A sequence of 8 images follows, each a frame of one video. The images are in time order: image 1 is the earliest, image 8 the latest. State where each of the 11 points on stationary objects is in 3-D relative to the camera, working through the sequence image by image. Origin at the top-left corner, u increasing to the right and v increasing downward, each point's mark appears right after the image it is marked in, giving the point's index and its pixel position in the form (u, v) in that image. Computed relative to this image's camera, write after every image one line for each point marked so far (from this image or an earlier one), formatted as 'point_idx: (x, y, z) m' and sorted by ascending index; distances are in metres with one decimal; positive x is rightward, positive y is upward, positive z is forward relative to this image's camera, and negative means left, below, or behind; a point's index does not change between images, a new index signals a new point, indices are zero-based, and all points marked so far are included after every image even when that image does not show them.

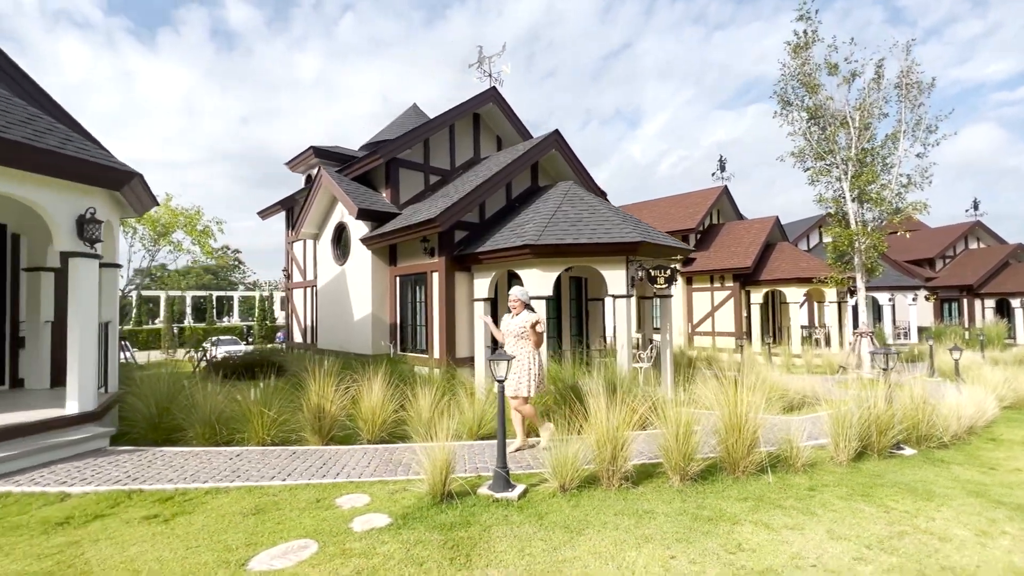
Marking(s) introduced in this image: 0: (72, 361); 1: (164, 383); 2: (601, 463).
0: (-5.6, -0.9, +6.0) m
1: (-5.2, -1.4, +7.0) m
2: (+0.9, -1.7, +4.6) m
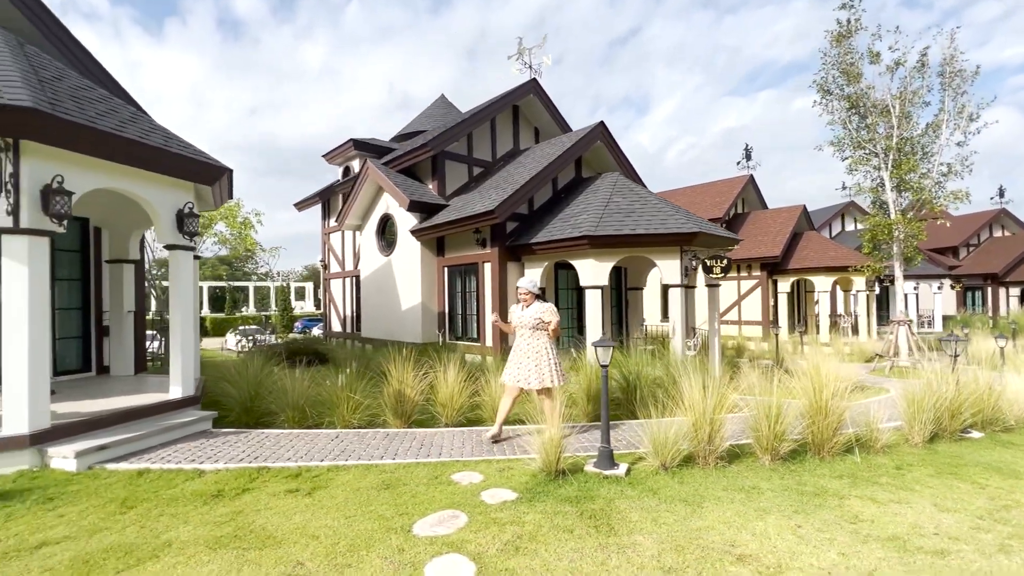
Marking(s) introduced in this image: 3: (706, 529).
0: (-4.5, -0.8, +6.3) m
1: (-4.1, -1.3, +7.4) m
2: (+1.9, -1.6, +4.9) m
3: (+1.5, -1.8, +3.5) m
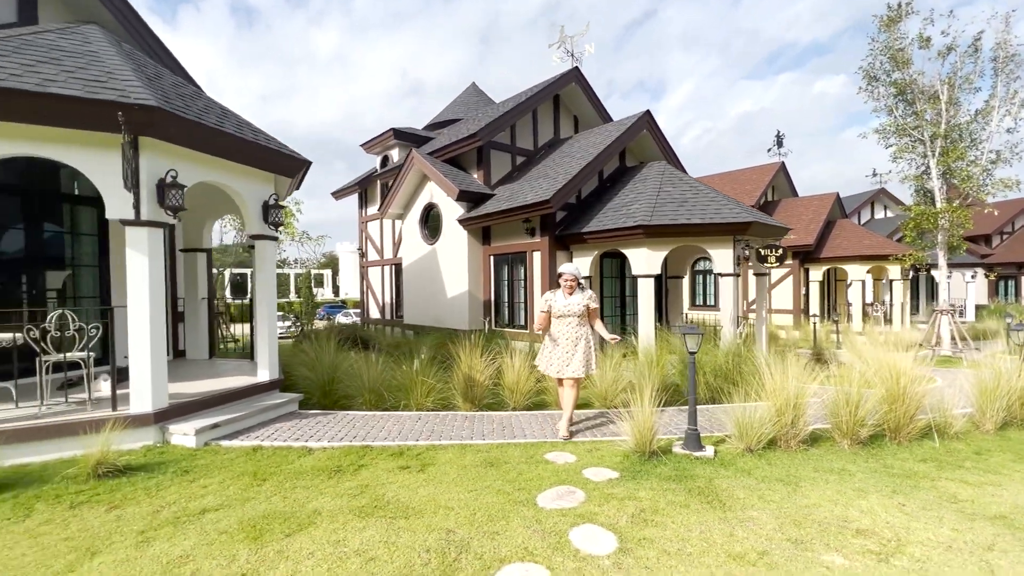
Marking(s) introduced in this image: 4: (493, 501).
0: (-3.5, -0.7, +6.6) m
1: (-3.1, -1.1, +7.7) m
2: (+2.9, -1.5, +5.1) m
3: (+2.4, -1.7, +3.7) m
4: (-0.2, -1.7, +3.8) m
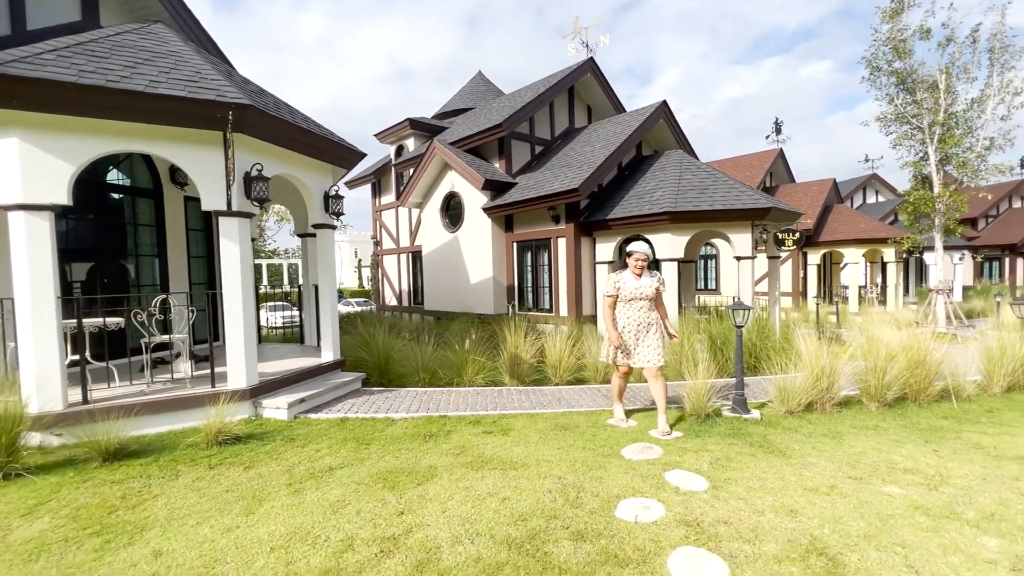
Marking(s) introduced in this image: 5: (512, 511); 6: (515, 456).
0: (-2.8, -0.5, +7.1) m
1: (-2.3, -0.9, +8.1) m
2: (+3.6, -1.2, +5.7) m
3: (+3.2, -1.5, +4.3) m
4: (+0.6, -1.5, +4.3) m
5: (0.0, -1.5, +3.3) m
6: (0.0, -1.6, +4.4) m
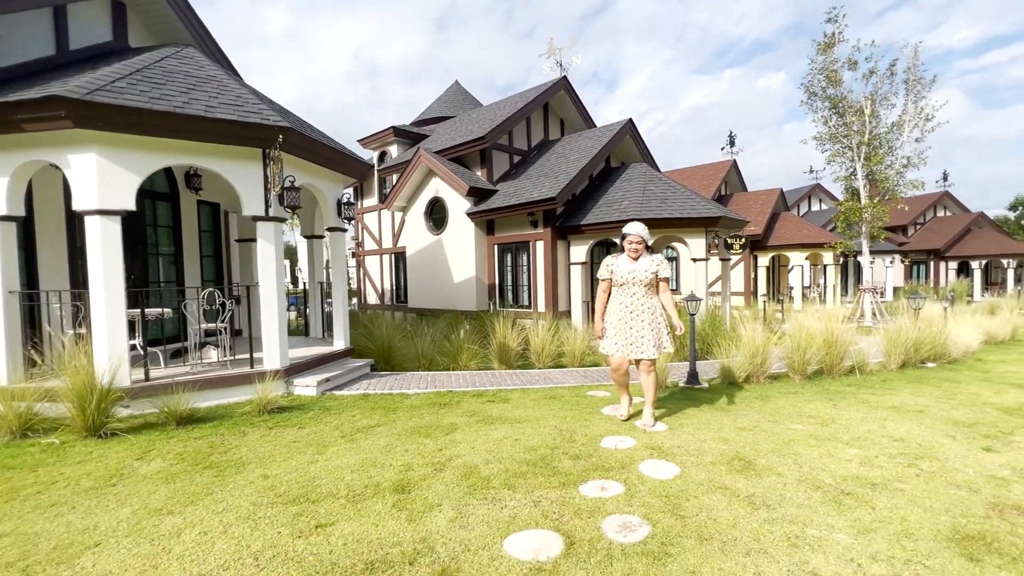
0: (-2.9, -0.4, +8.0) m
1: (-2.6, -0.8, +9.1) m
2: (+3.6, -1.2, +7.0) m
3: (+3.2, -1.4, +5.6) m
4: (+0.7, -1.5, +5.5) m
5: (+0.1, -1.5, +4.4) m
6: (+0.1, -1.5, +5.5) m
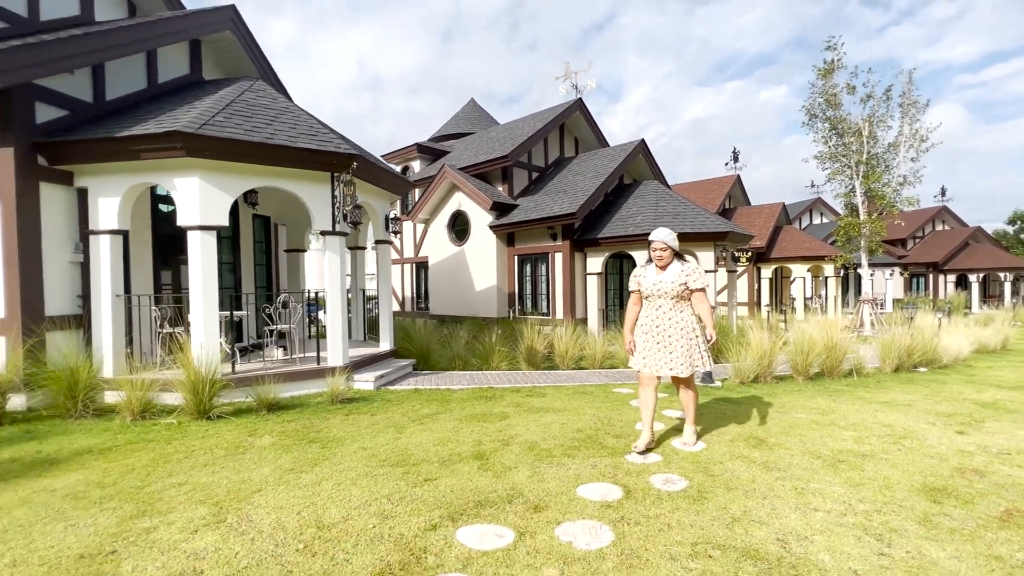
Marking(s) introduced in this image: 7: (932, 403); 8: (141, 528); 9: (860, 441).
0: (-2.4, -0.5, +8.8) m
1: (-2.0, -0.9, +9.9) m
2: (+4.1, -1.3, +7.9) m
3: (+3.8, -1.5, +6.5) m
4: (+1.2, -1.6, +6.3) m
5: (+0.7, -1.5, +5.2) m
6: (+0.6, -1.6, +6.3) m
7: (+5.5, -1.5, +6.1) m
8: (-2.4, -1.6, +3.1) m
9: (+3.4, -1.5, +4.6) m
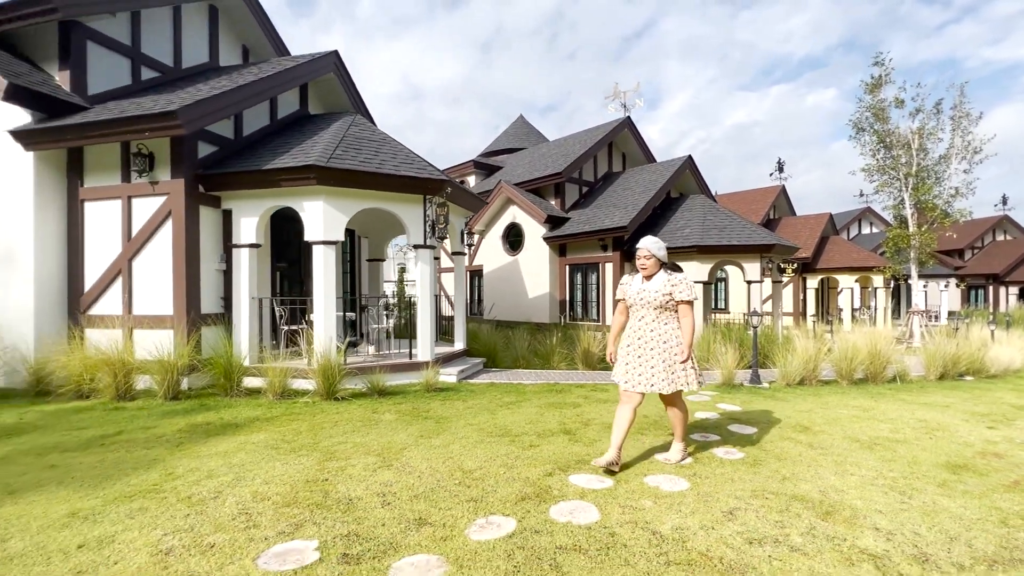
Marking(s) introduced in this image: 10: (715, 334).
0: (-1.1, -0.6, +10.0) m
1: (-0.7, -1.1, +11.0) m
2: (+5.3, -1.5, +8.5) m
3: (+4.8, -1.7, +7.1) m
4: (+2.3, -1.7, +7.2) m
5: (+1.6, -1.6, +6.1) m
6: (+1.7, -1.7, +7.2) m
7: (+6.5, -1.7, +6.7) m
8: (-1.6, -1.6, +4.3) m
9: (+4.3, -1.6, +5.3) m
10: (+4.7, -1.1, +11.2) m
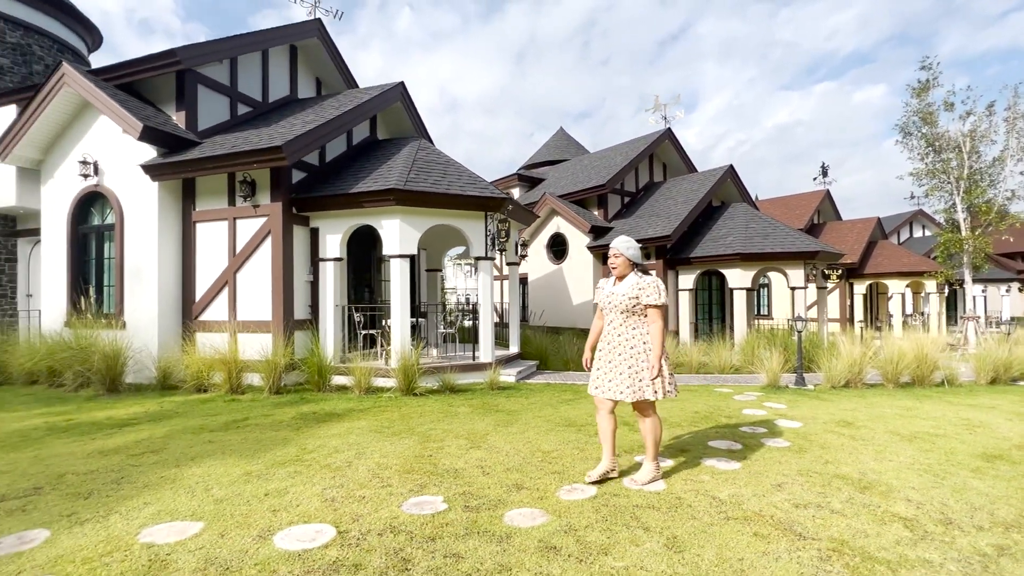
0: (0.0, -0.8, +10.7) m
1: (+0.6, -1.3, +11.8) m
2: (+6.3, -1.6, +8.8) m
3: (+5.8, -1.8, +7.5) m
4: (+3.2, -1.8, +7.7) m
5: (+2.5, -1.7, +6.7) m
6: (+2.6, -1.8, +7.8) m
7: (+7.4, -1.7, +6.9) m
8: (-0.8, -1.7, +5.1) m
9: (+5.1, -1.7, +5.7) m
10: (+5.9, -1.3, +11.5) m
